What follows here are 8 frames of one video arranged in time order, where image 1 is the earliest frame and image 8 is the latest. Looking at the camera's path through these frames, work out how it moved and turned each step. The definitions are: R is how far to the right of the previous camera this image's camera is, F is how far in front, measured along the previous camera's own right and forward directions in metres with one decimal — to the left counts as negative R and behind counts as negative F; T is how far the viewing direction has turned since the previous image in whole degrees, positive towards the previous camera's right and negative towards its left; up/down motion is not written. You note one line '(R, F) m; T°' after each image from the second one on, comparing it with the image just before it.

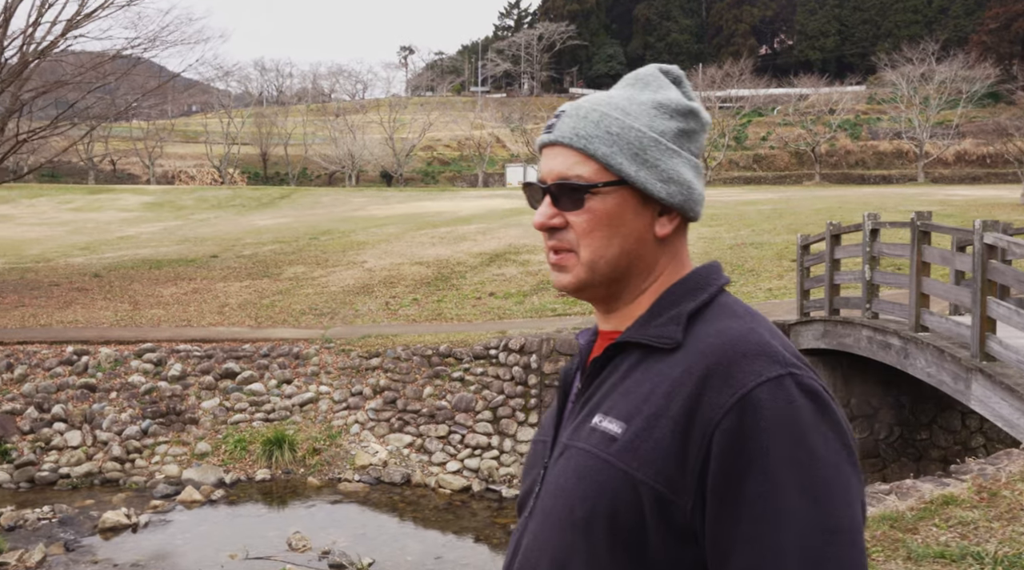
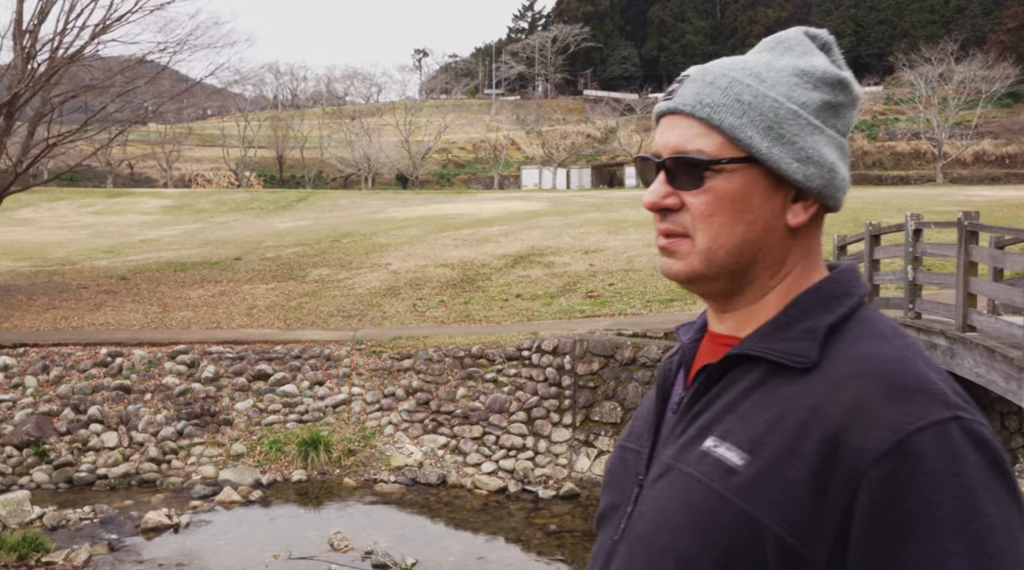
(-0.3, 0.0) m; -1°
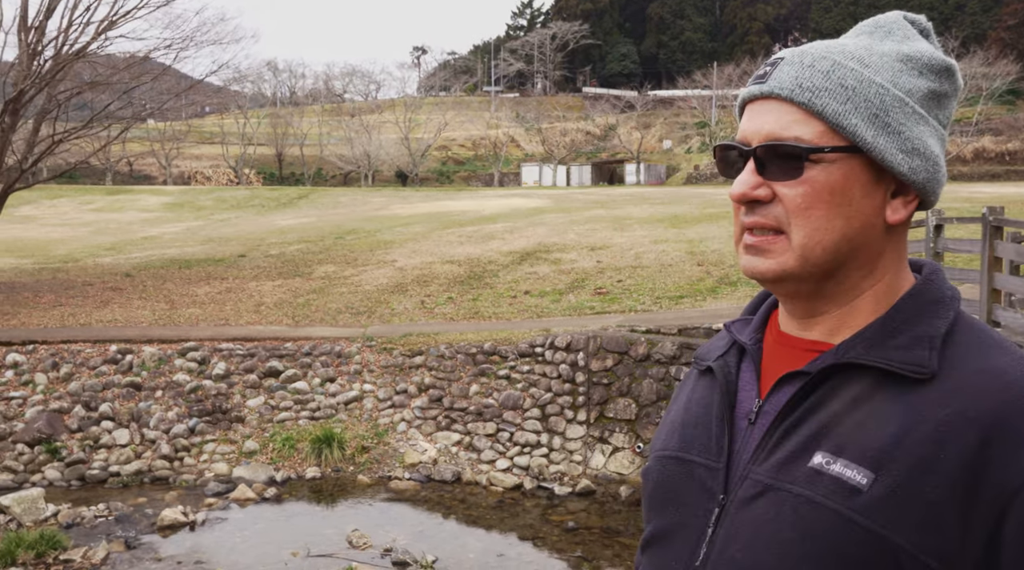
(-0.2, 0.0) m; 0°
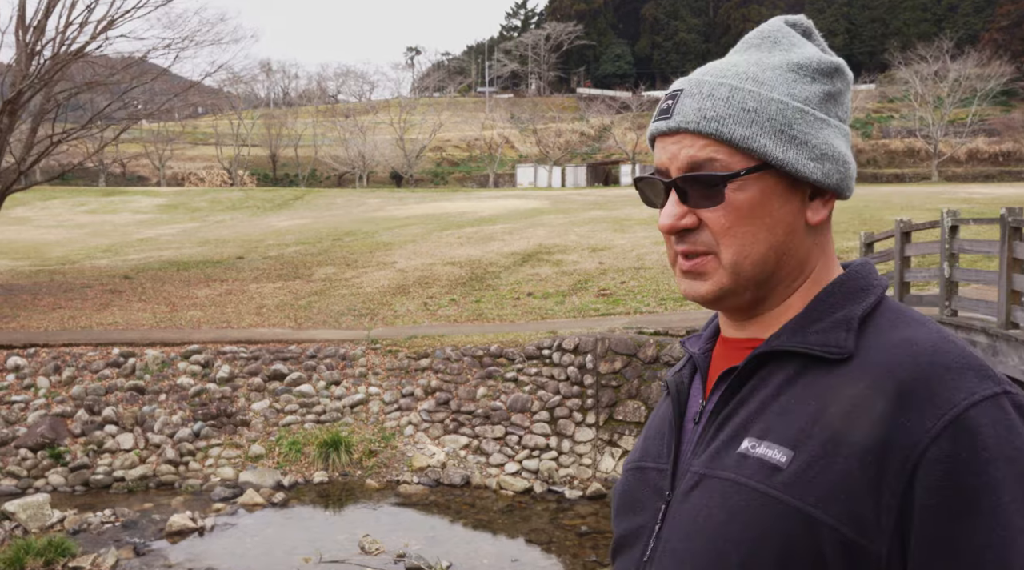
(-0.2, +0.1) m; 0°
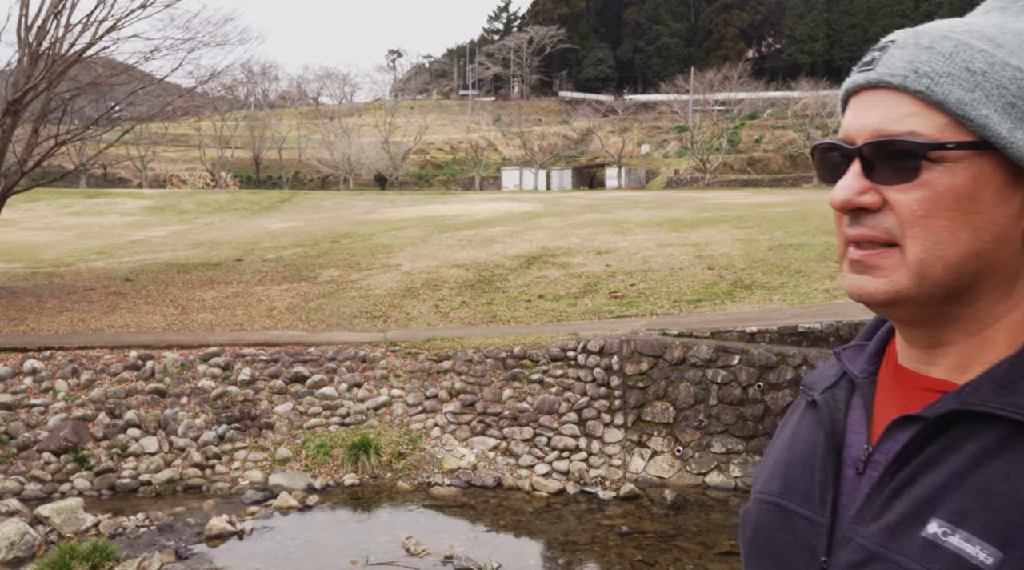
(-0.7, 0.0) m; +2°
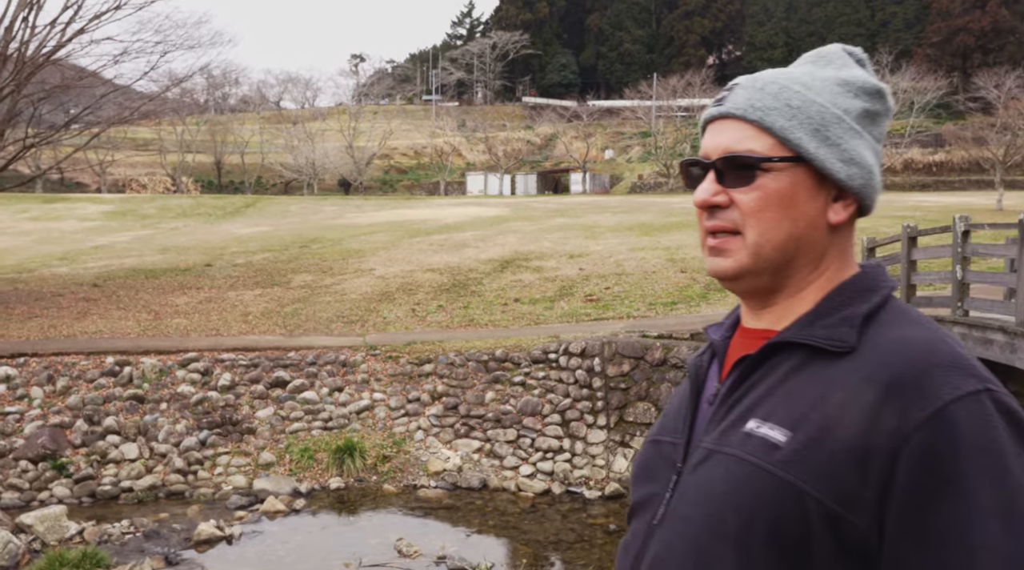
(-0.3, -0.1) m; +2°
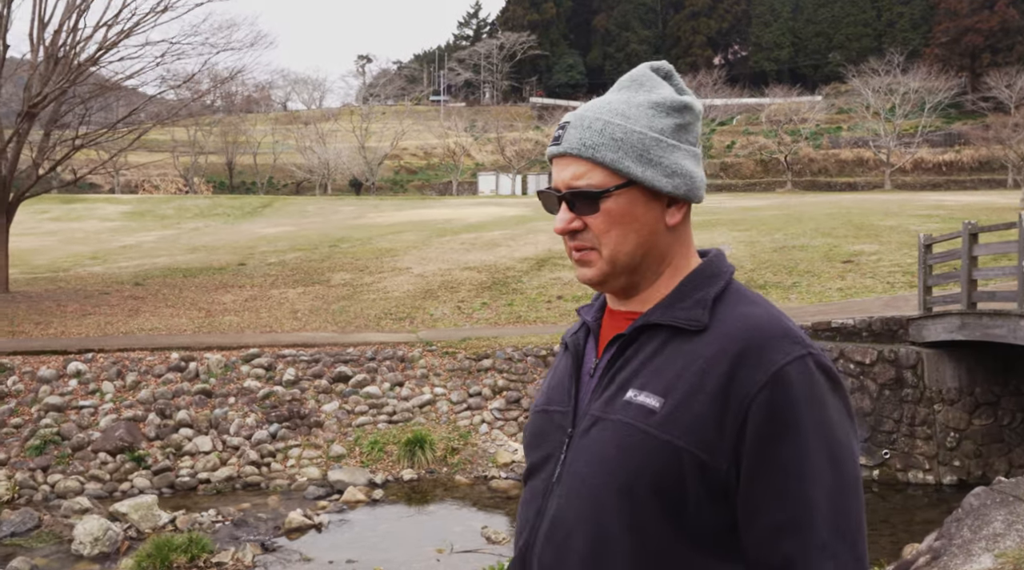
(-0.8, -0.3) m; 0°
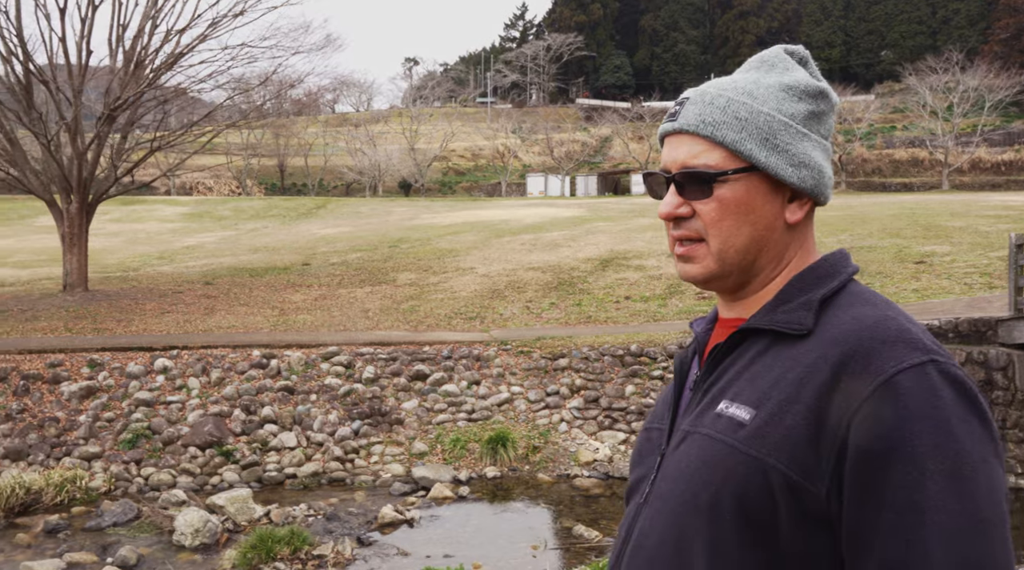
(-0.5, -0.1) m; -3°
